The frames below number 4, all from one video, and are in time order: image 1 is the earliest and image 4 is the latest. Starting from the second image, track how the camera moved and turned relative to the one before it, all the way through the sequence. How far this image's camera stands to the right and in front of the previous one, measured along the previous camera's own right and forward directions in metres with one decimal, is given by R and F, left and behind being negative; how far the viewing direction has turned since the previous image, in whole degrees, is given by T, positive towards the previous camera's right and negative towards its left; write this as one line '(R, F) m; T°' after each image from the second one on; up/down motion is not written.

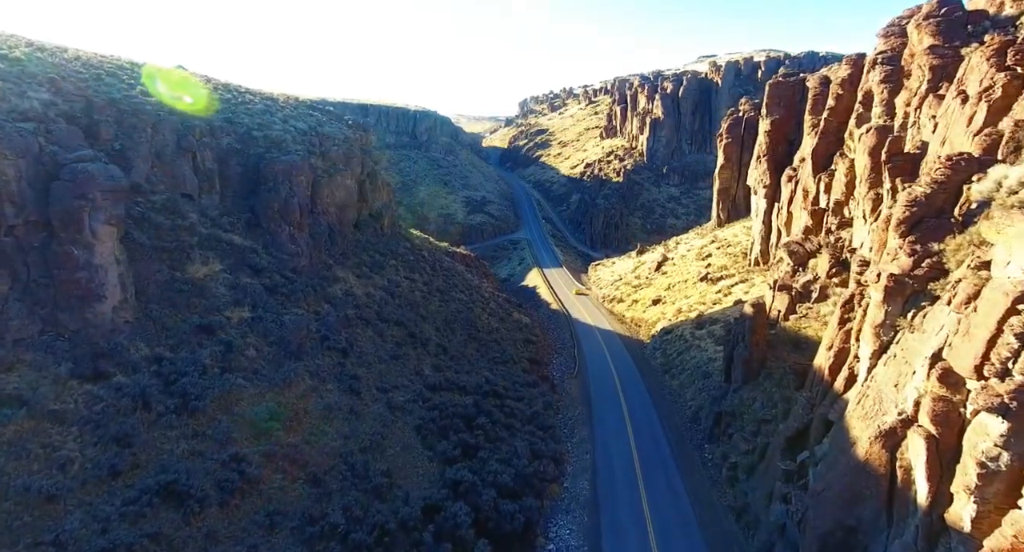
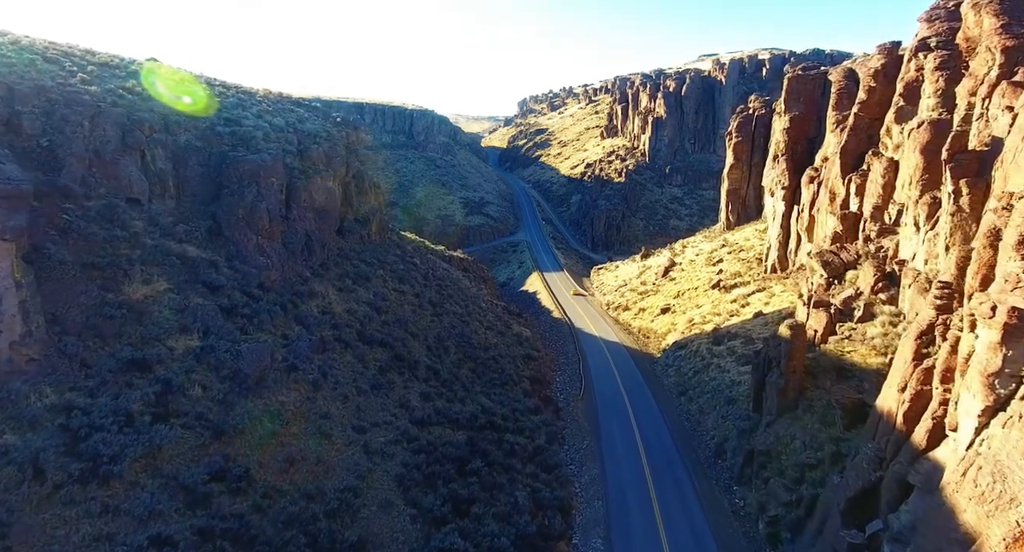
(0.0, +3.3) m; 0°
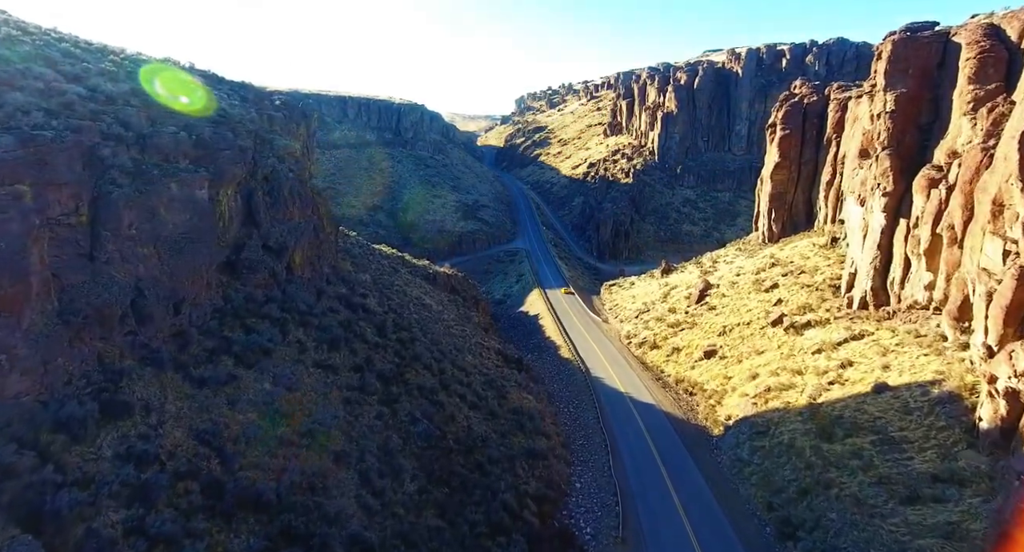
(0.0, +12.3) m; 0°
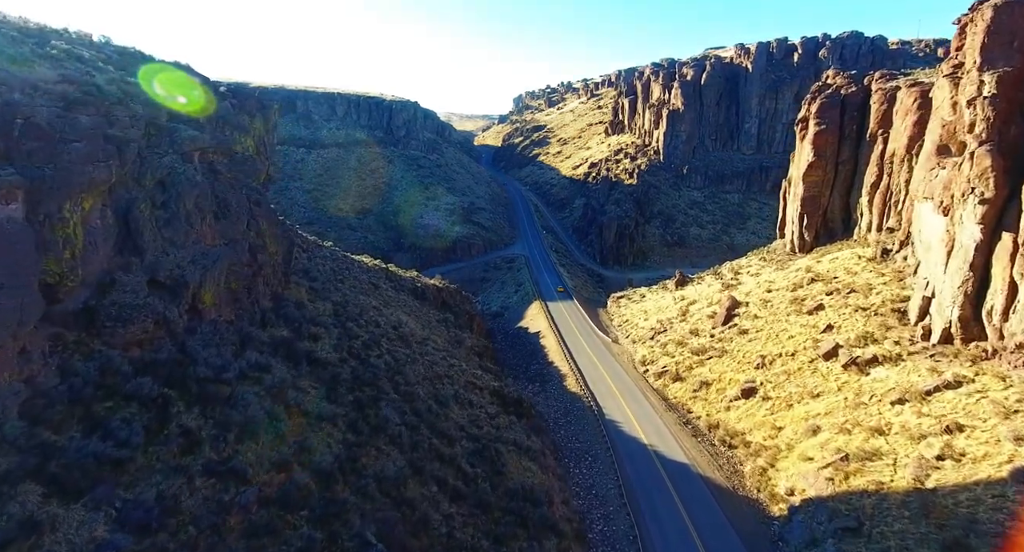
(0.0, +6.8) m; 0°
